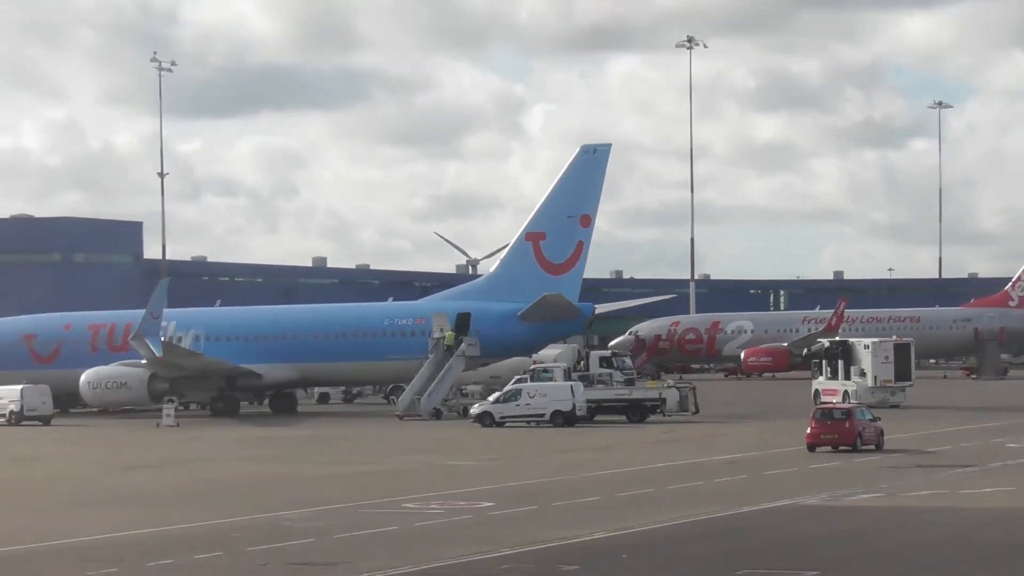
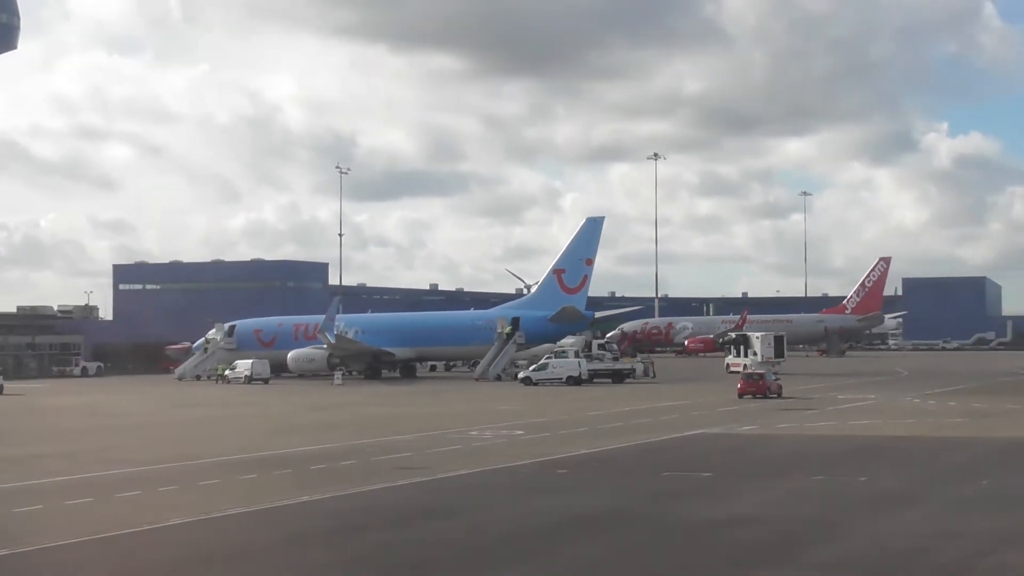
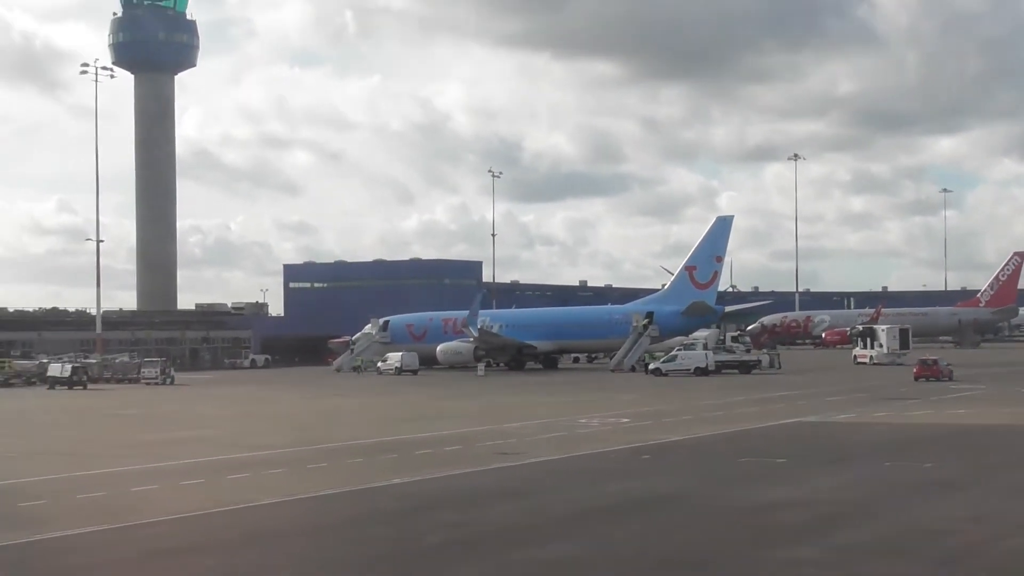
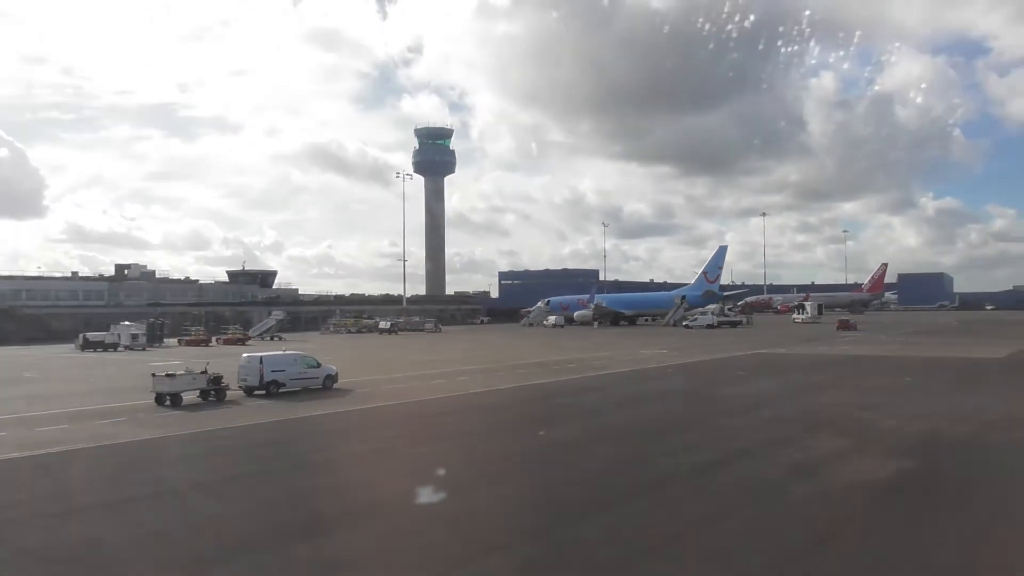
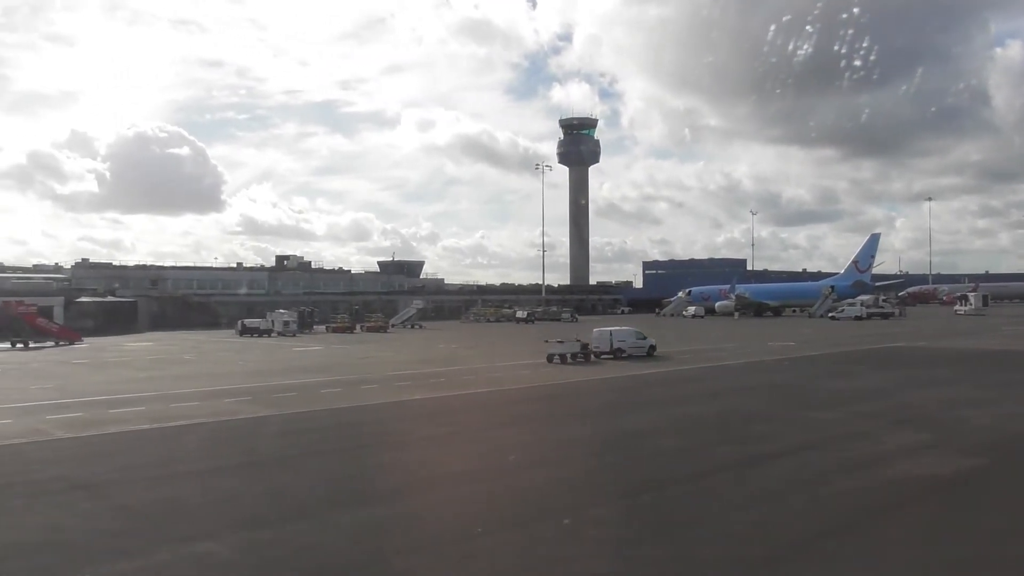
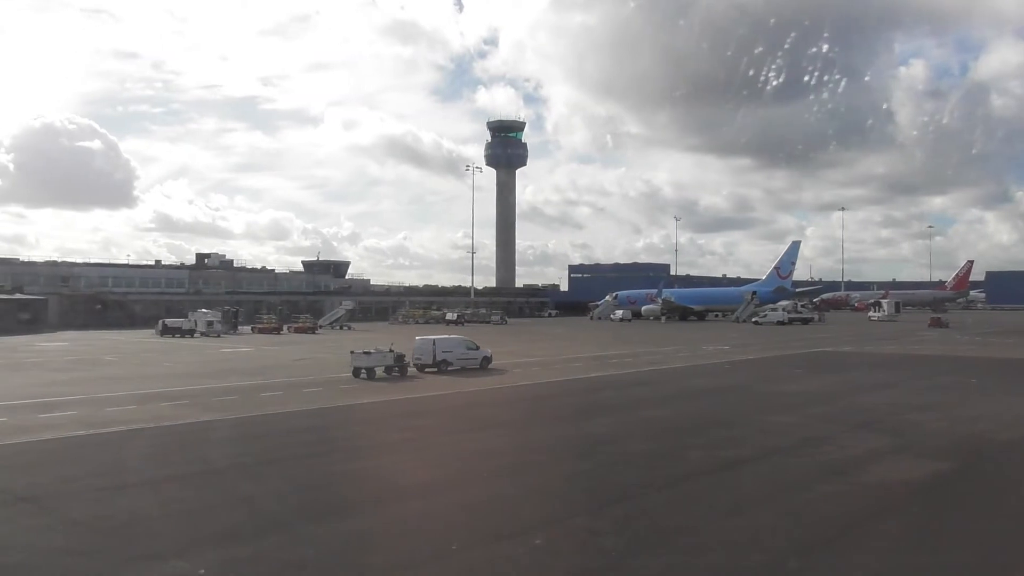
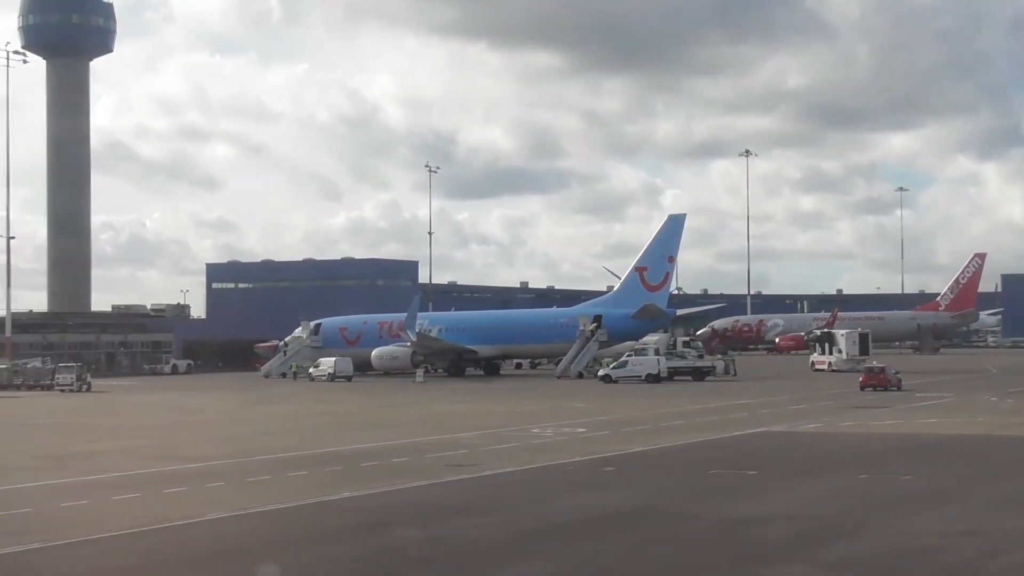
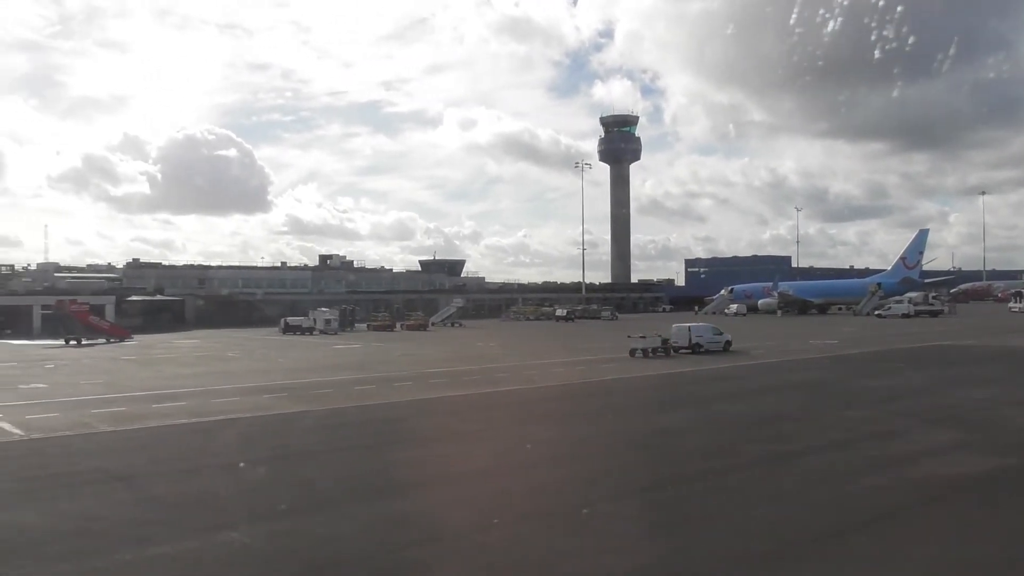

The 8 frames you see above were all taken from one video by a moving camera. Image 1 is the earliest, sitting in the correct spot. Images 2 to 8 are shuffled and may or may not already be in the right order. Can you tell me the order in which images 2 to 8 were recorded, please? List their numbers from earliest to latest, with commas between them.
2, 7, 3, 4, 6, 5, 8
